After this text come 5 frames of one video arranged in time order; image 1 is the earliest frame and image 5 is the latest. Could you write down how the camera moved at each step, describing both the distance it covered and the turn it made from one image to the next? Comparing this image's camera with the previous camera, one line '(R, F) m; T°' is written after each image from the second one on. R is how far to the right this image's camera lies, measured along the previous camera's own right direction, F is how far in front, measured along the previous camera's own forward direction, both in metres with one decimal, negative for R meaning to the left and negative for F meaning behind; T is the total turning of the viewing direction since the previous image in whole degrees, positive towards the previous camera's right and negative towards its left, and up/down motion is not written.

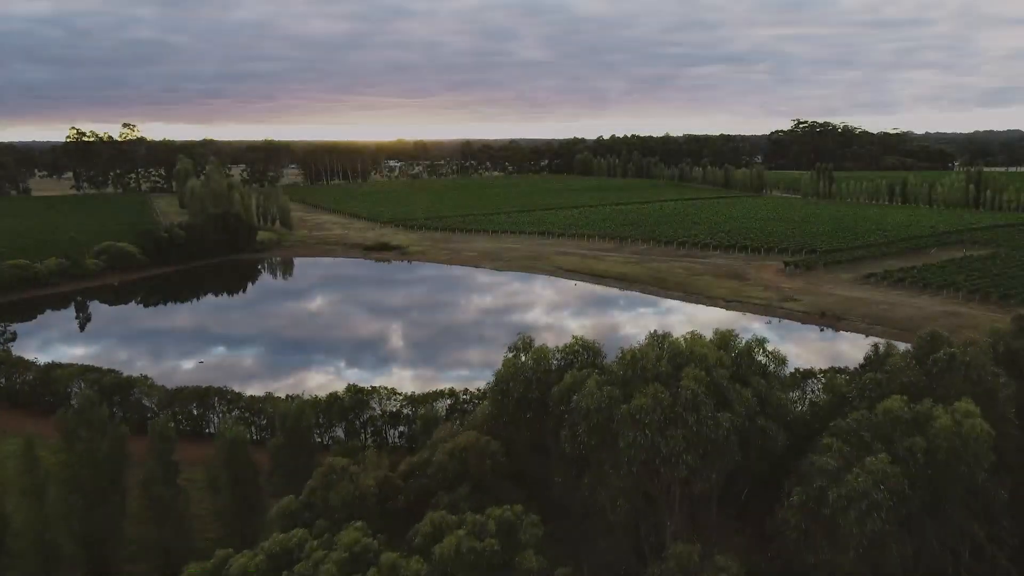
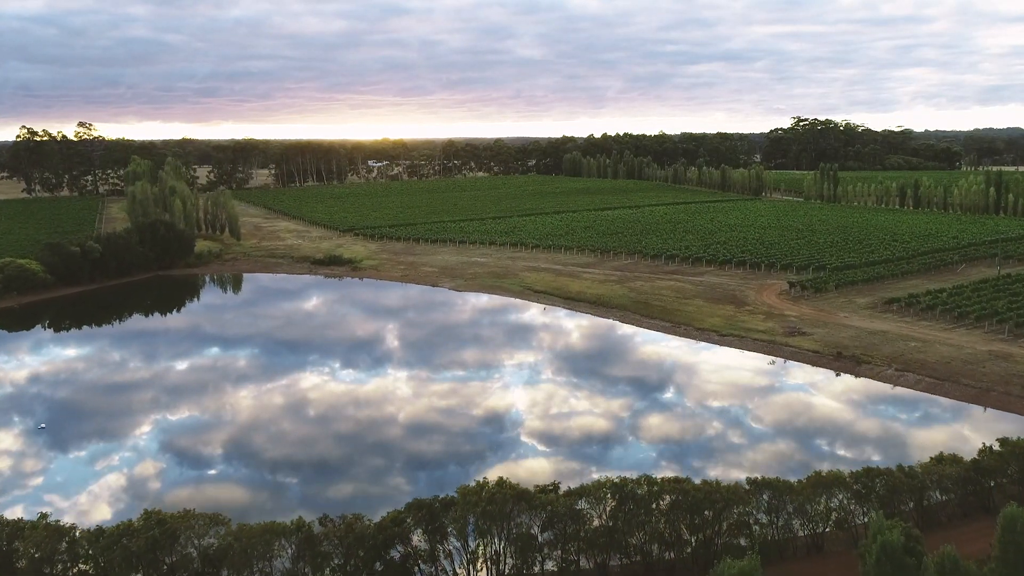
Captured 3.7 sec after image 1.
(+2.2, +6.4) m; 0°
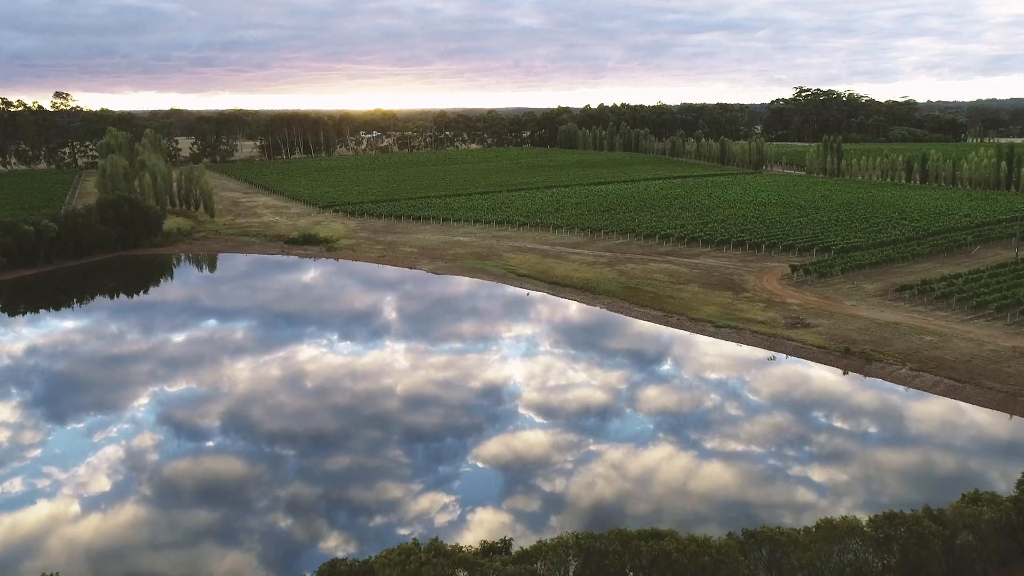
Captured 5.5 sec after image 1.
(+0.9, +2.7) m; 0°
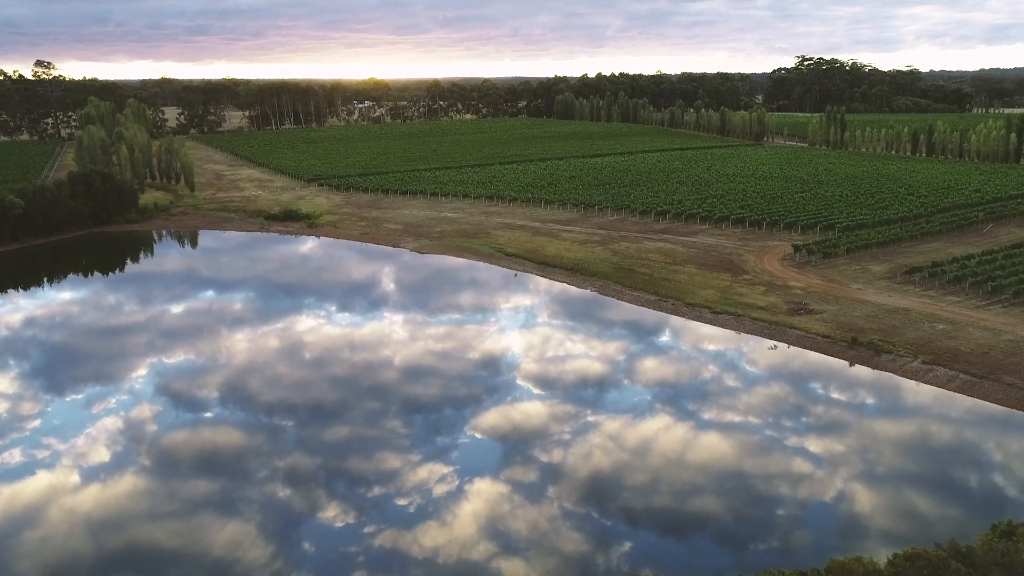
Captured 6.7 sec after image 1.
(+0.5, +1.8) m; 0°
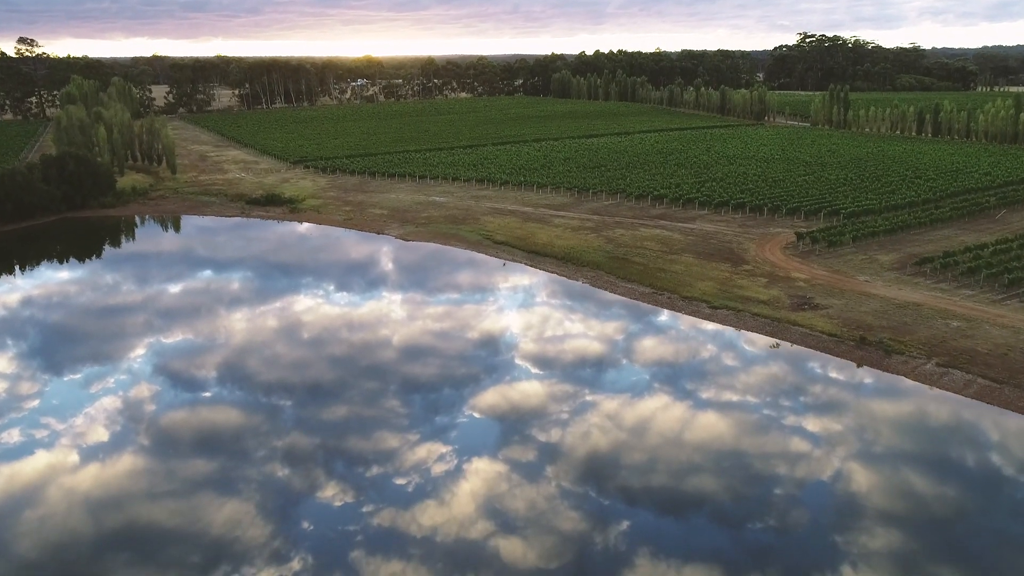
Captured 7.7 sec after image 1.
(+0.5, +1.6) m; 0°
